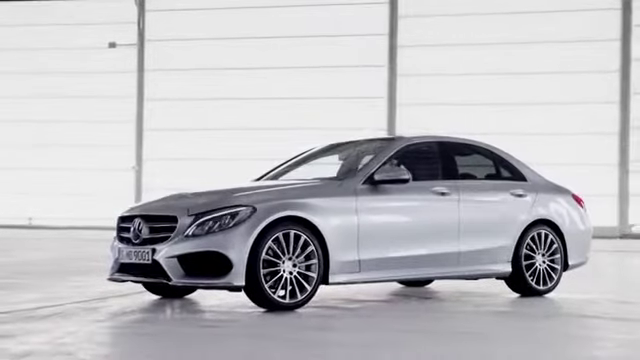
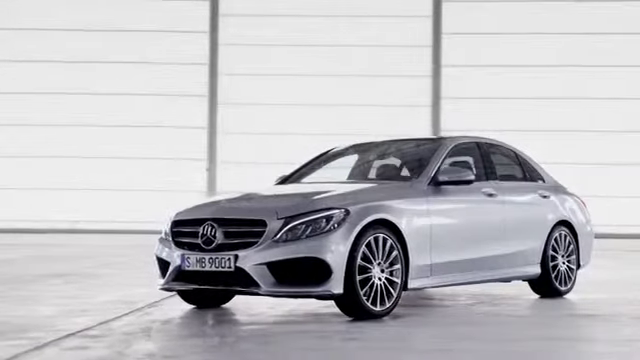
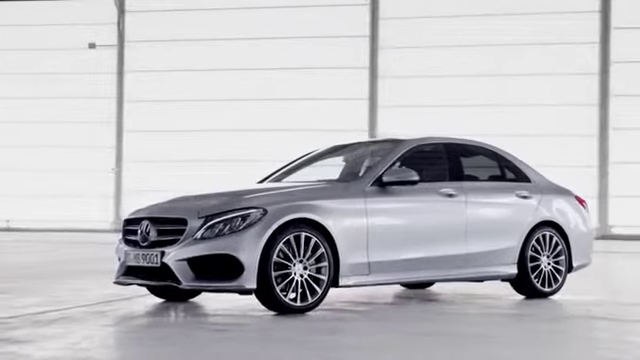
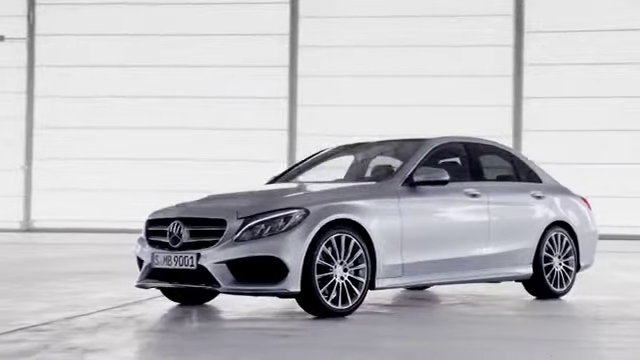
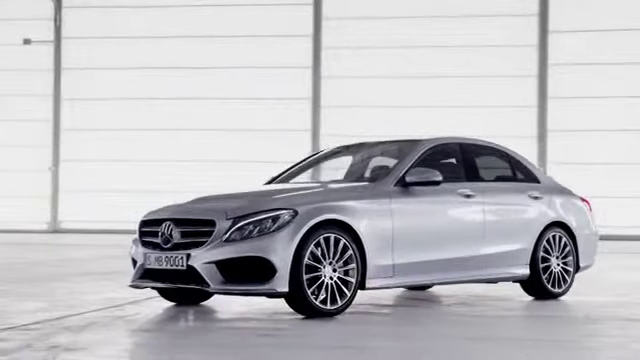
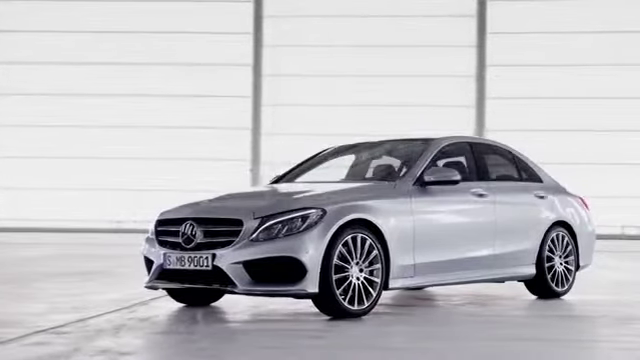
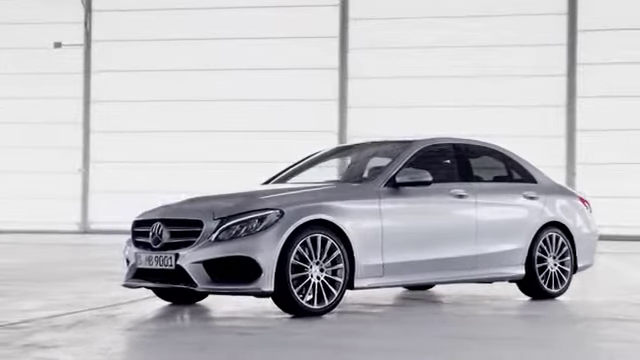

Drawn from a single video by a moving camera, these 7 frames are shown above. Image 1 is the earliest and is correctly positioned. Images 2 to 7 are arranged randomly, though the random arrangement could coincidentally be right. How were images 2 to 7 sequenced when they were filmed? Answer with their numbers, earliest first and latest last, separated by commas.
3, 7, 5, 4, 6, 2
